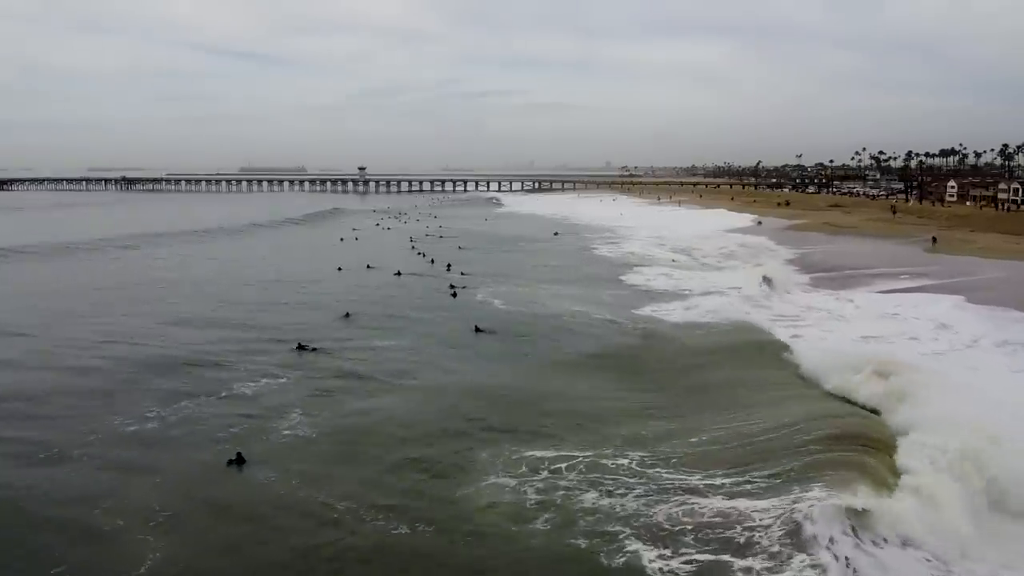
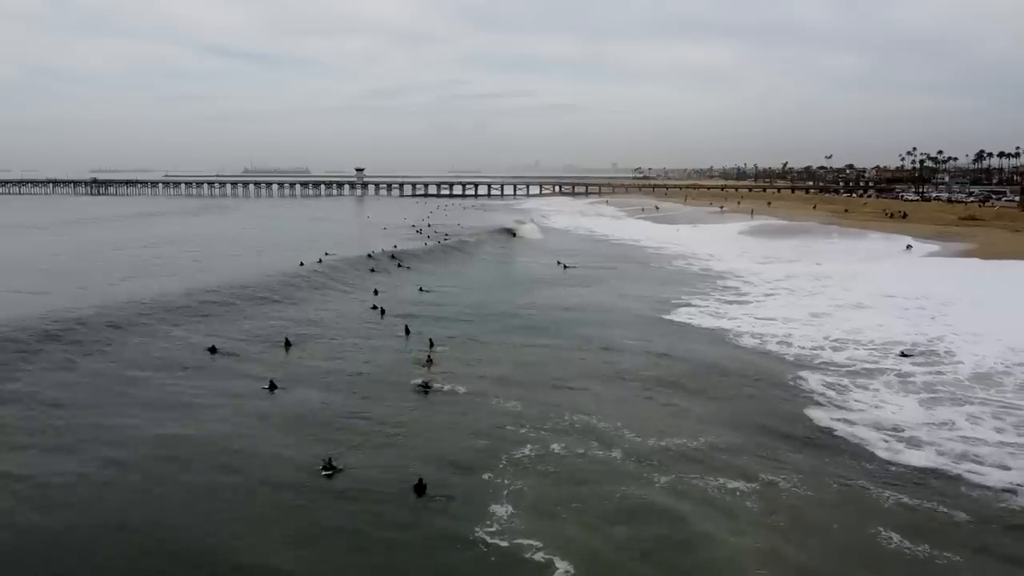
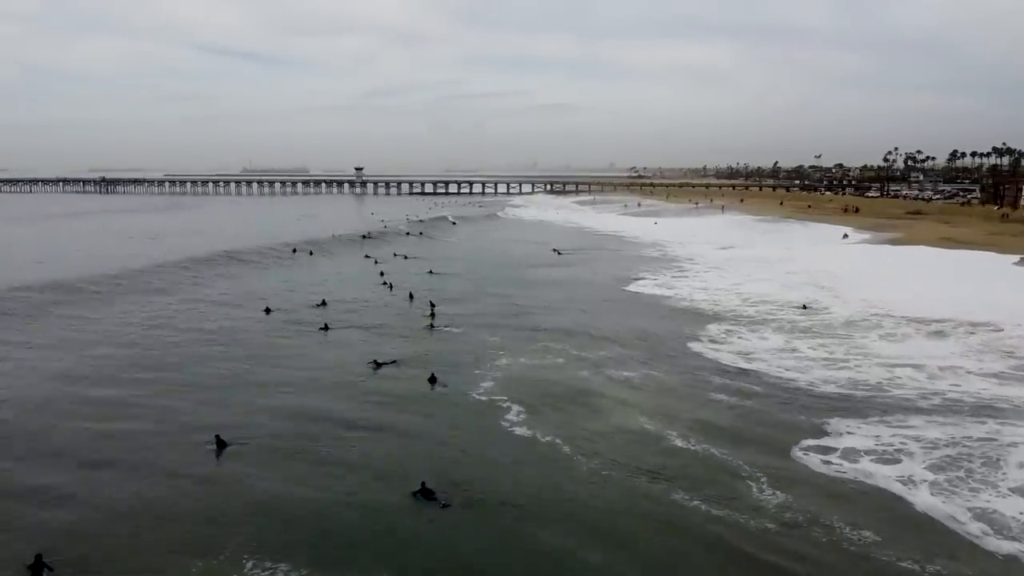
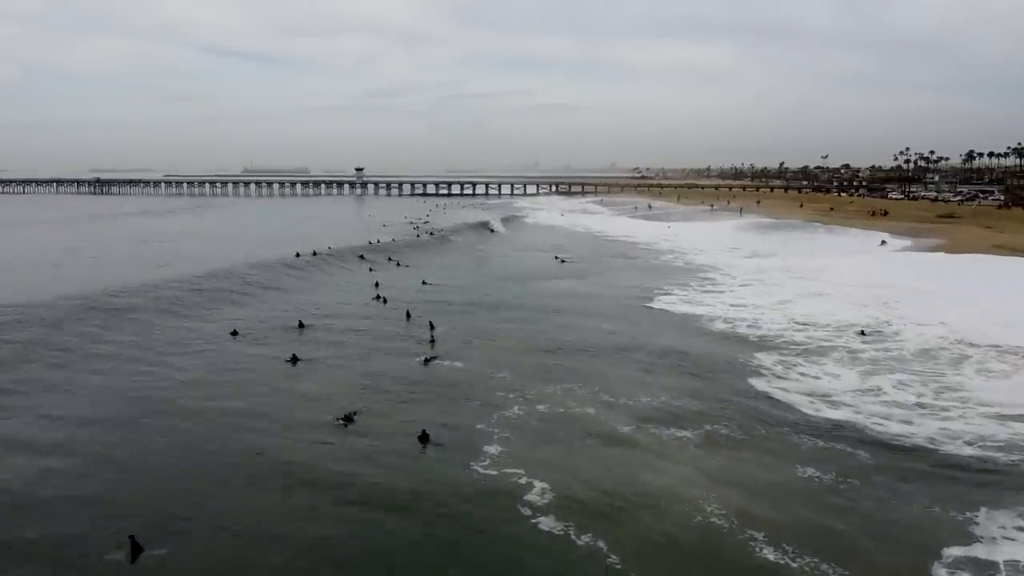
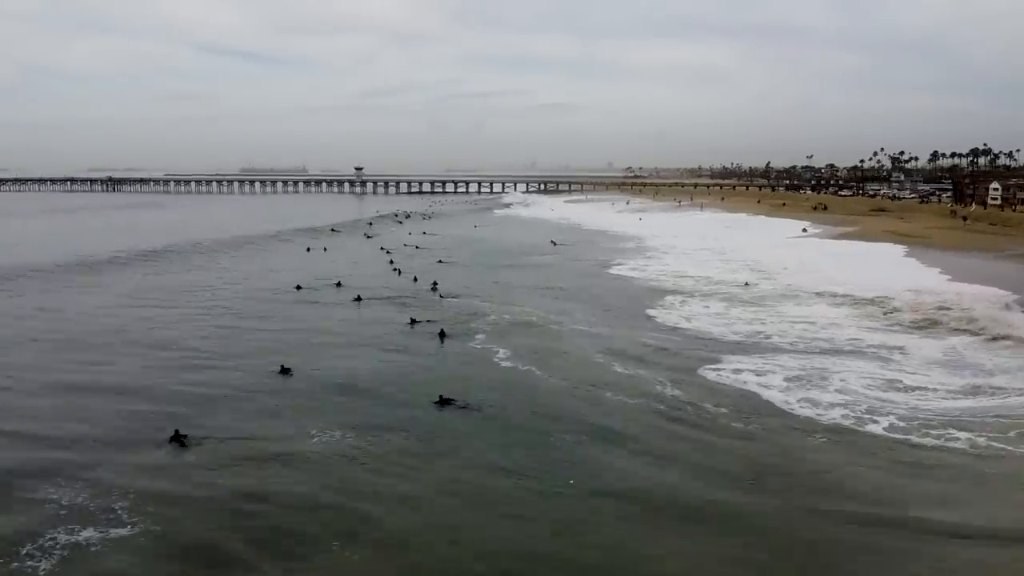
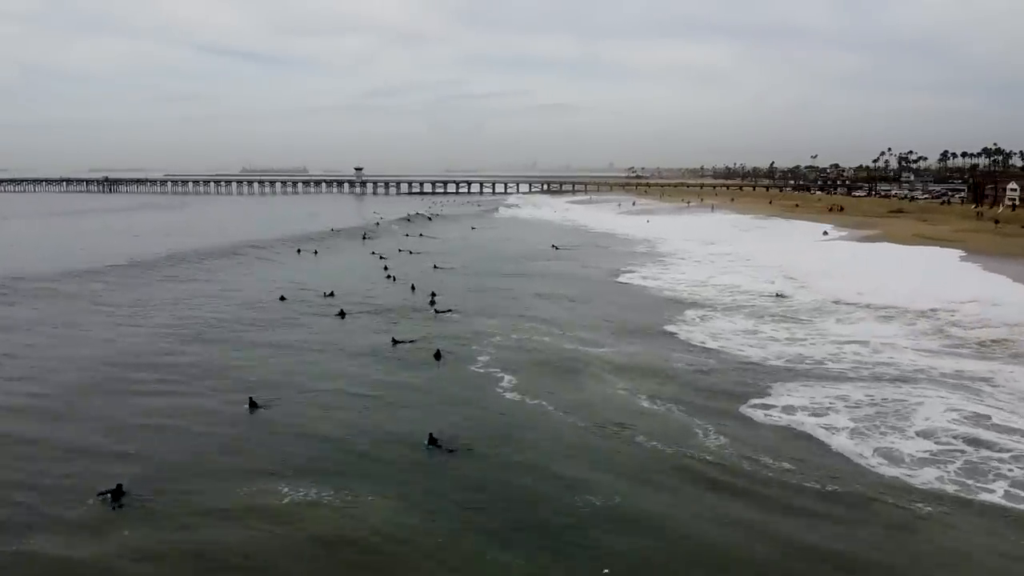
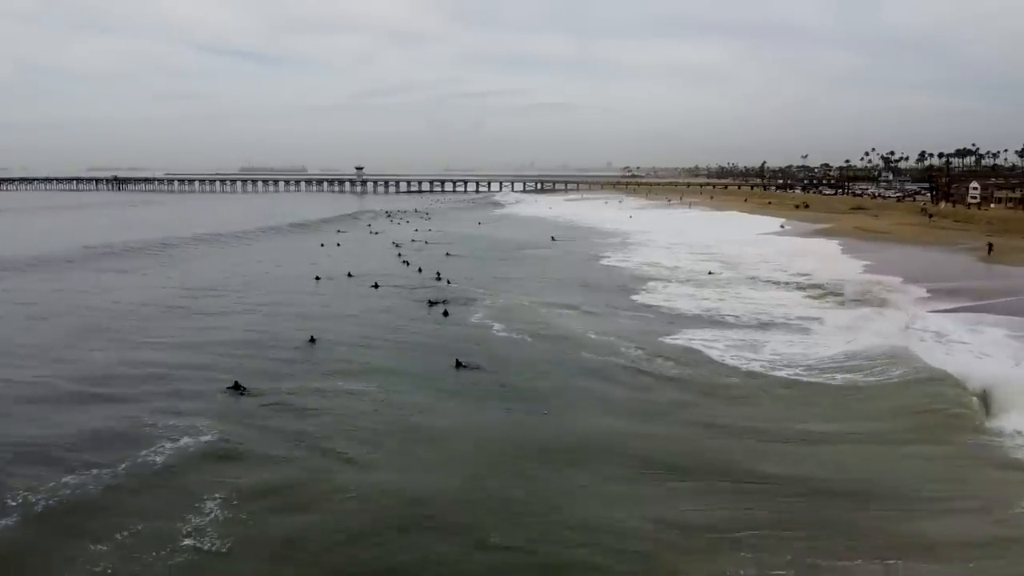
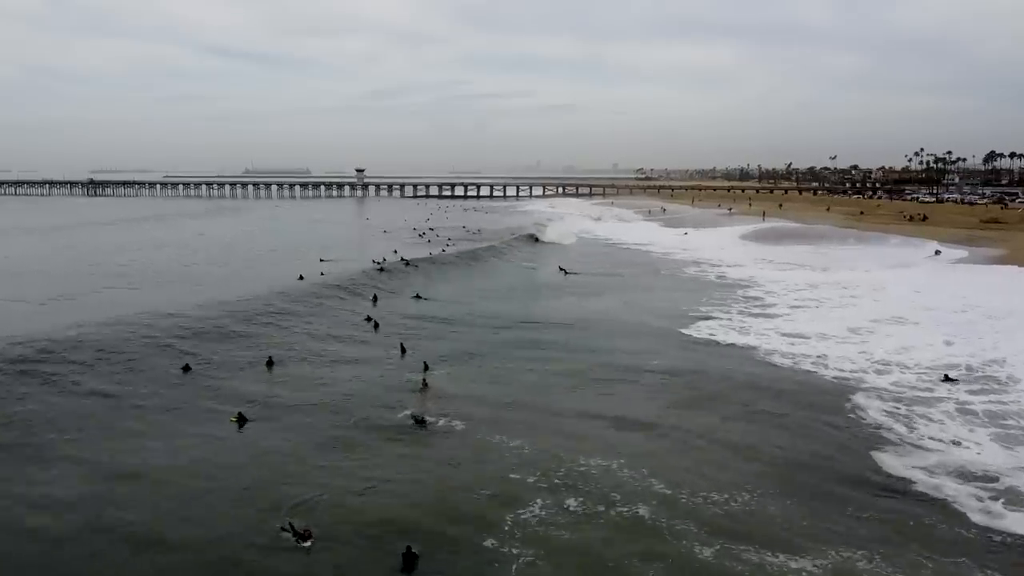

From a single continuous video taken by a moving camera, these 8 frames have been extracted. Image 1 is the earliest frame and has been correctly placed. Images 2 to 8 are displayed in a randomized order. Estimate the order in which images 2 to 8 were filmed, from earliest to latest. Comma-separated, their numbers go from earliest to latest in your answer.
7, 5, 6, 3, 4, 2, 8
